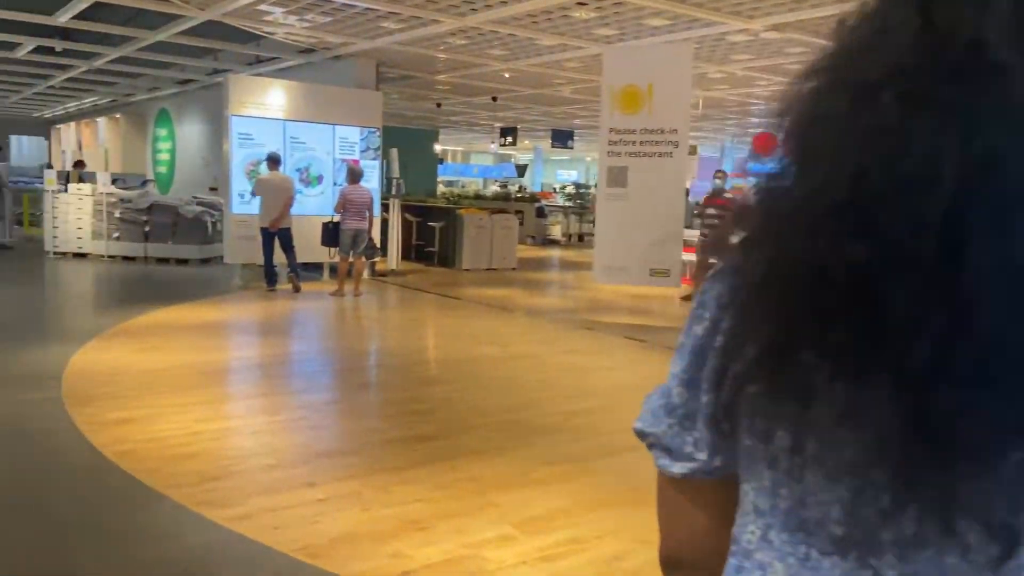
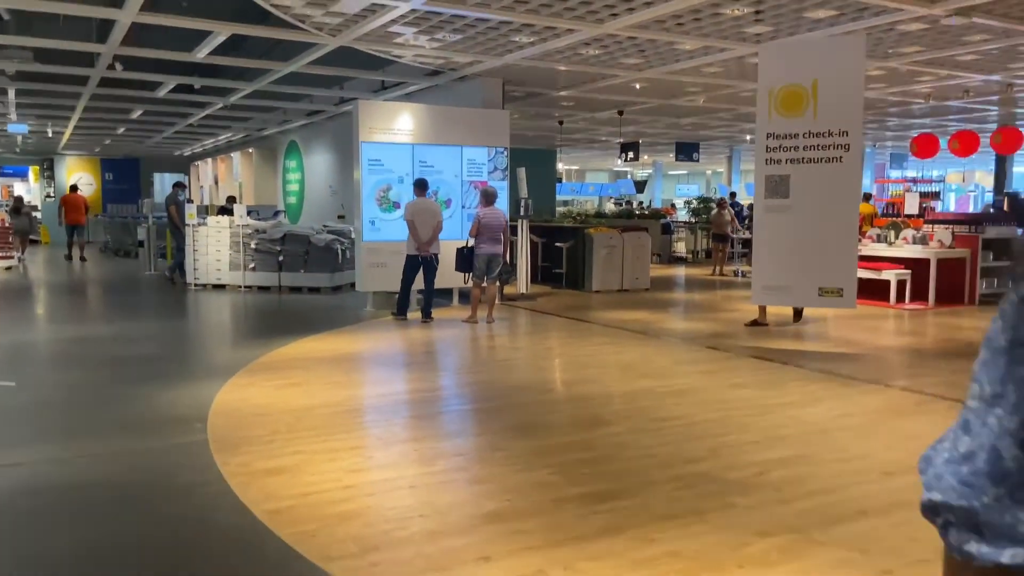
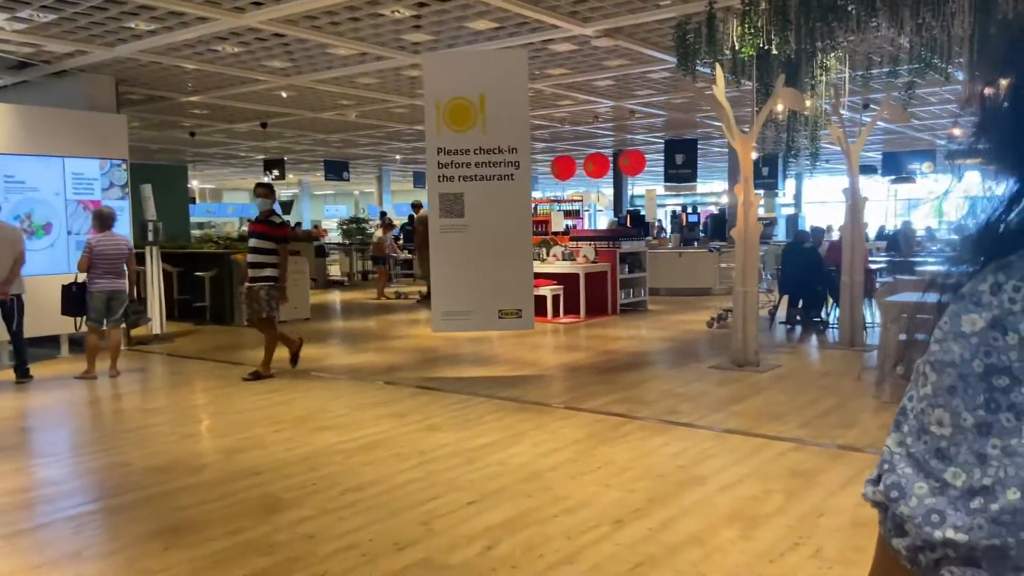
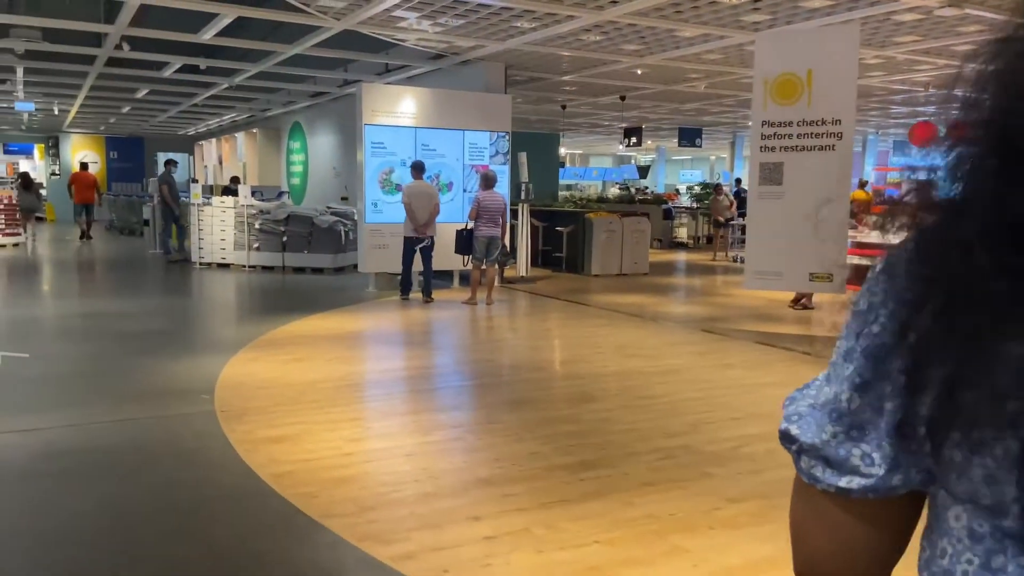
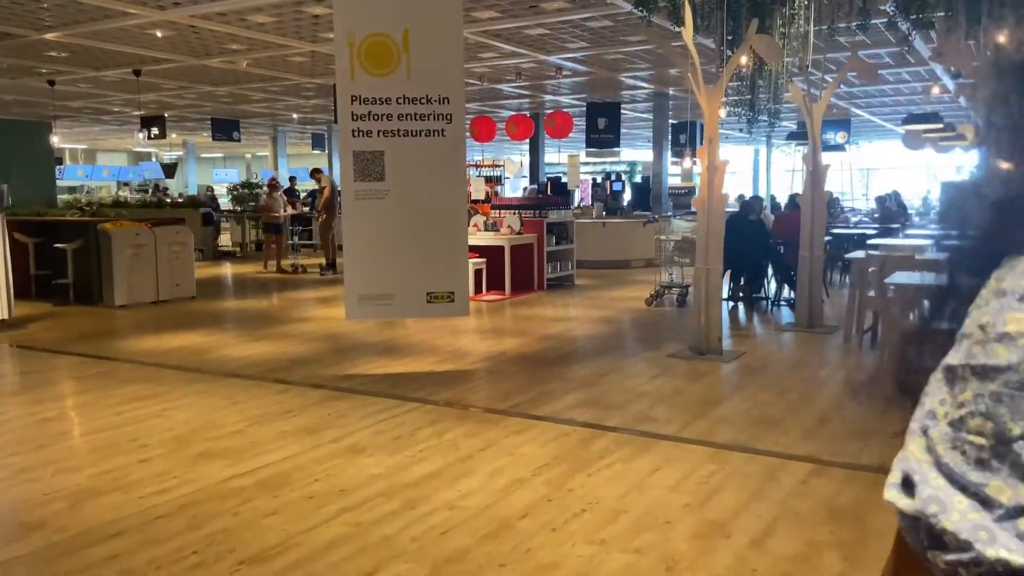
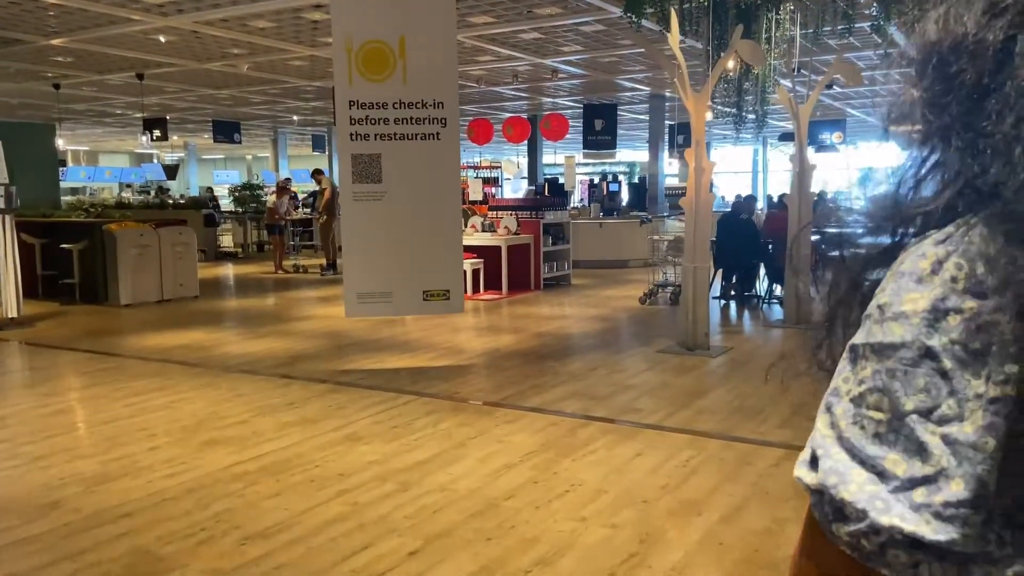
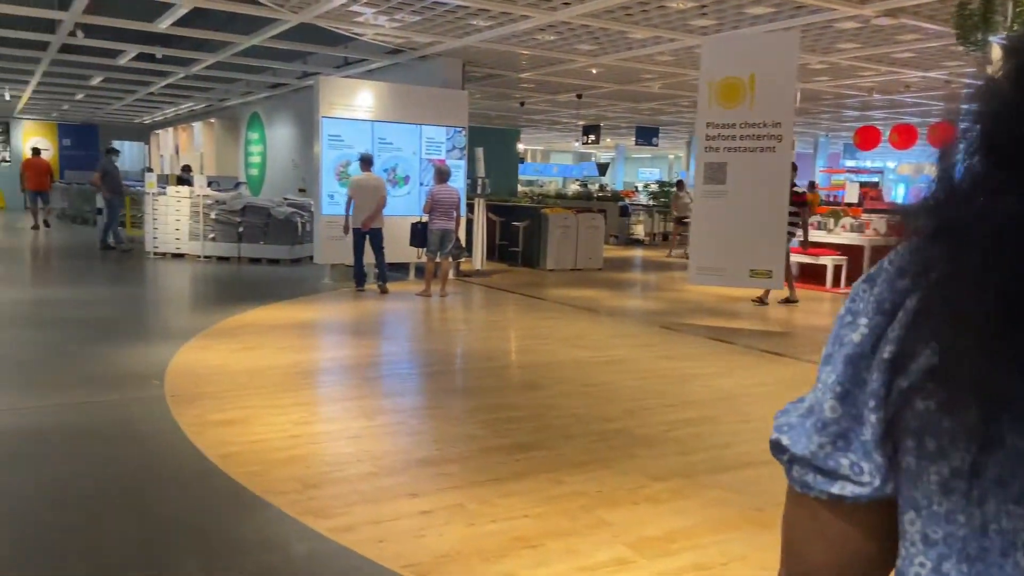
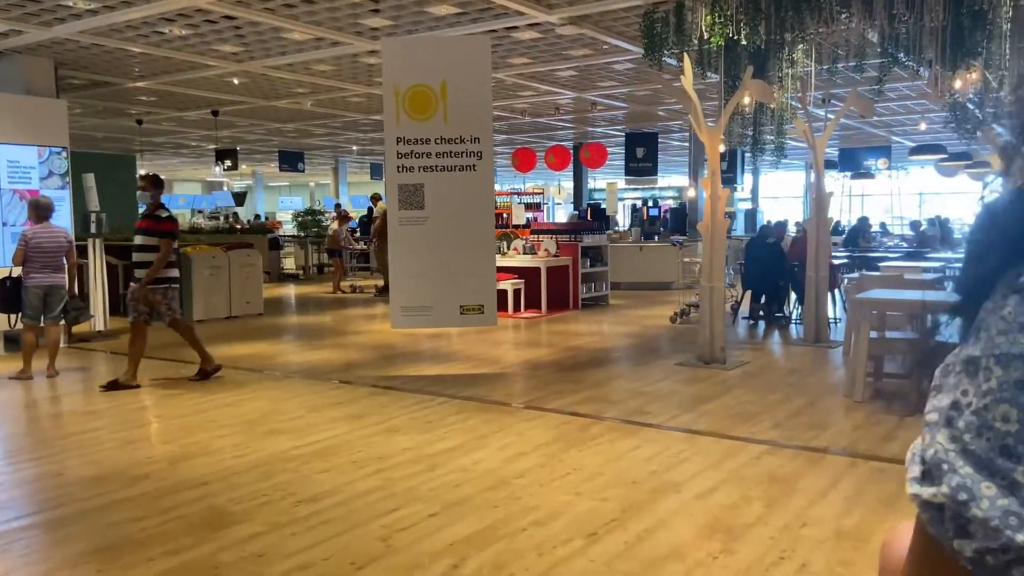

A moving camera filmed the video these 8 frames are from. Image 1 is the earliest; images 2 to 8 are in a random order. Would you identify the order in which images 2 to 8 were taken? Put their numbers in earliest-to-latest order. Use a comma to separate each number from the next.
7, 4, 2, 3, 8, 6, 5
